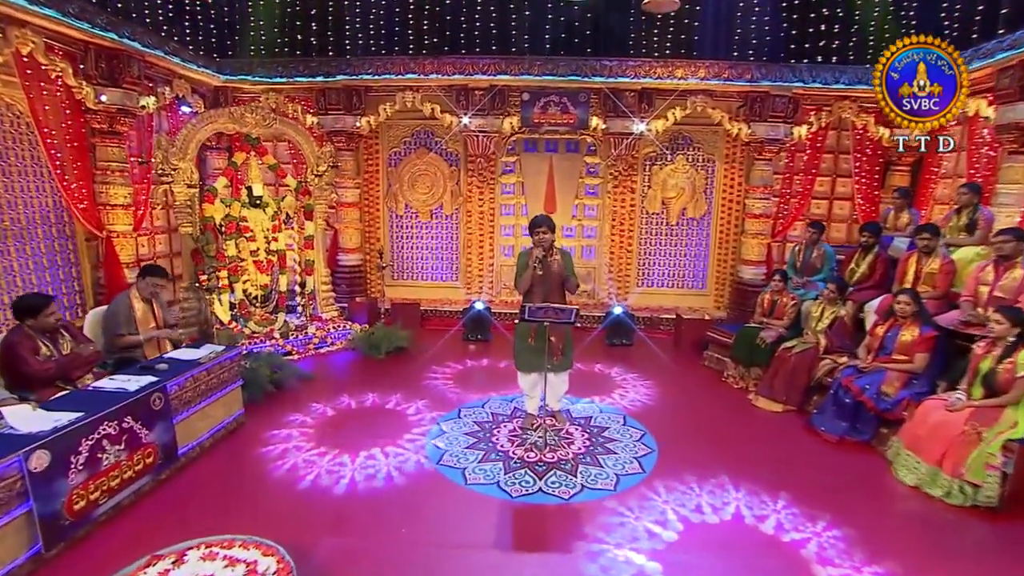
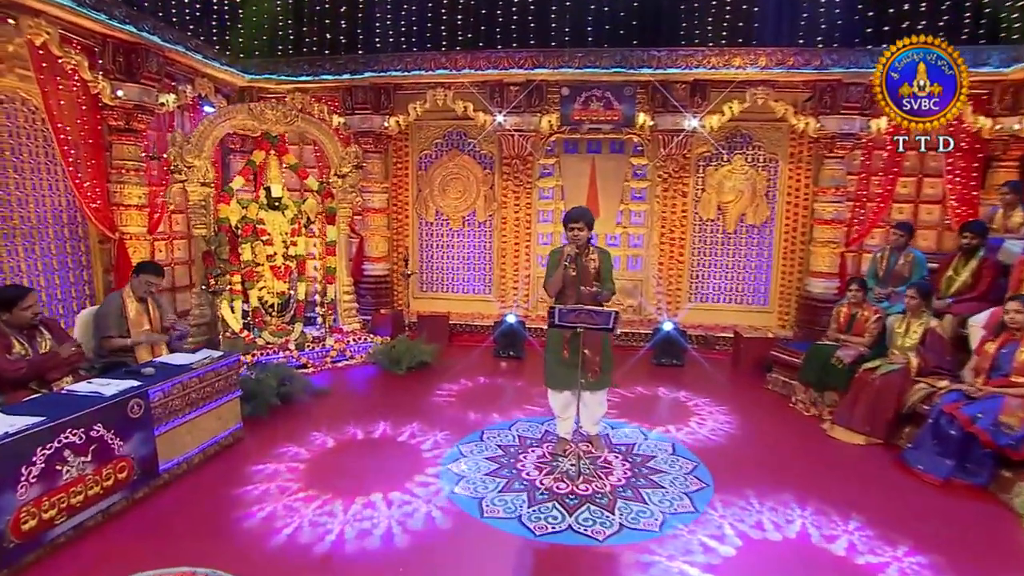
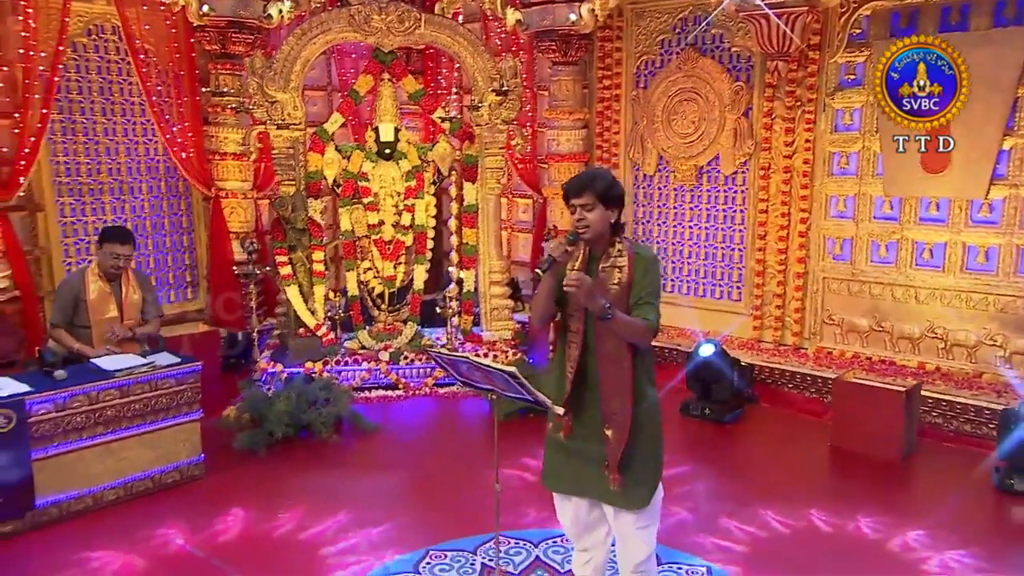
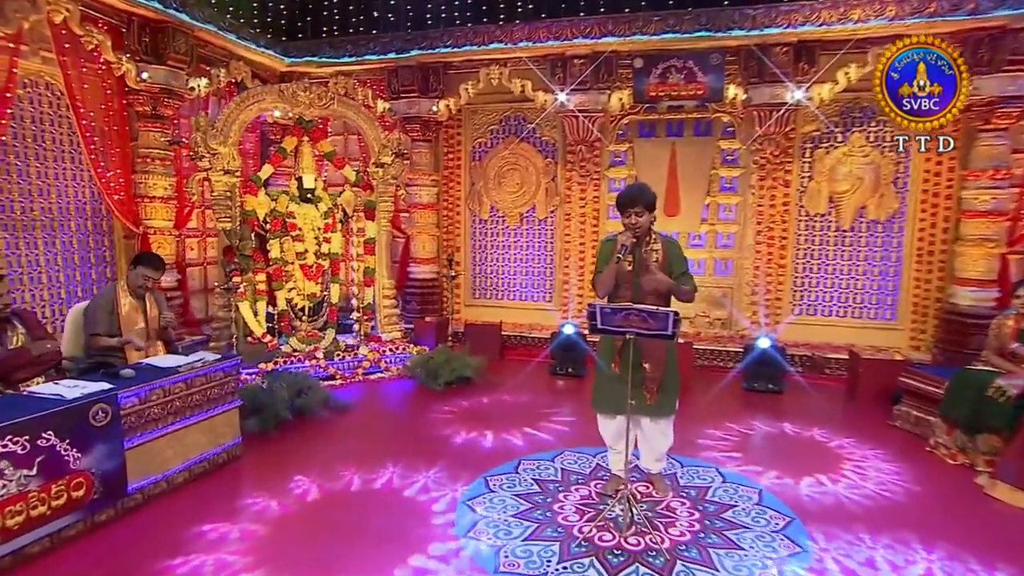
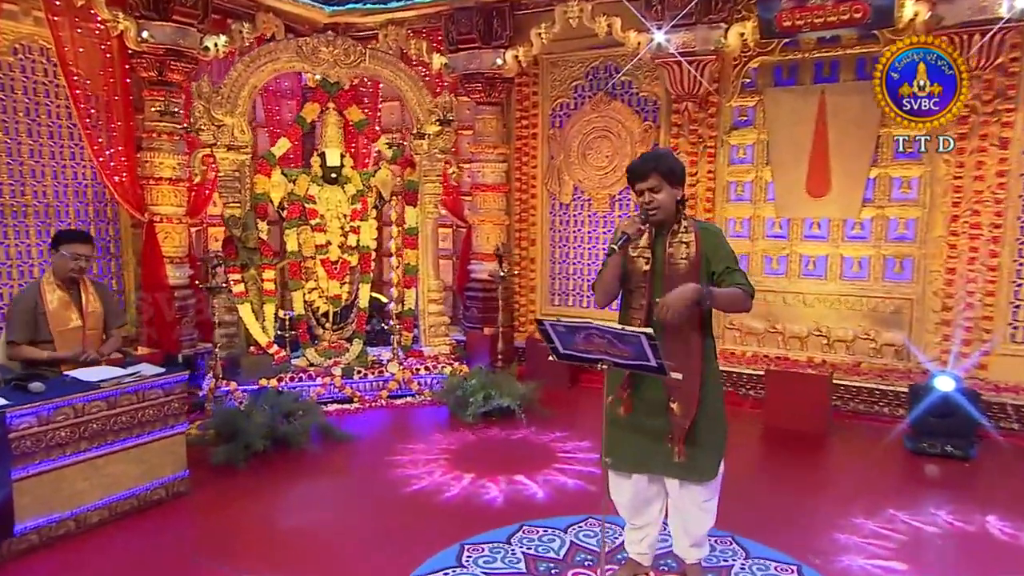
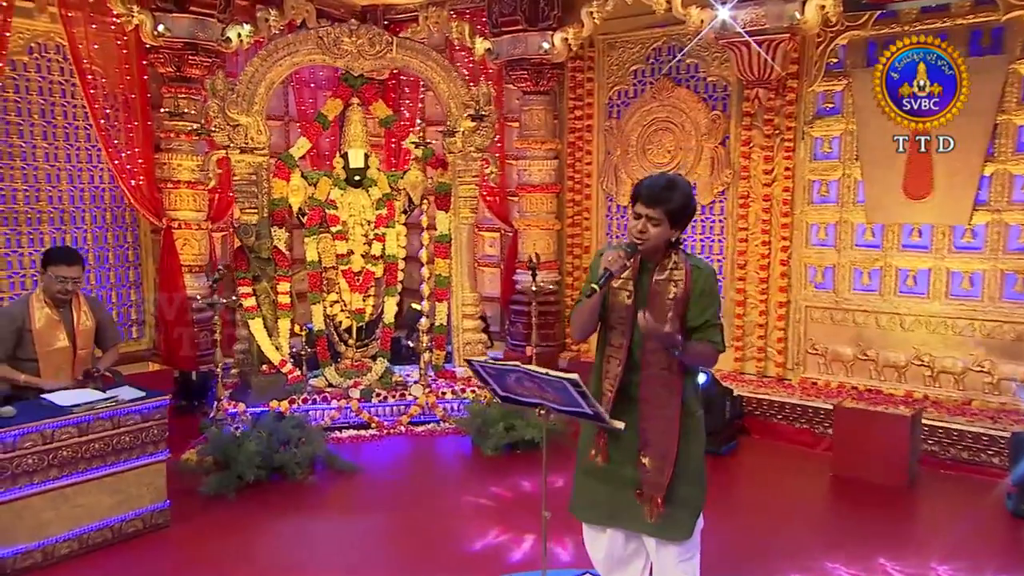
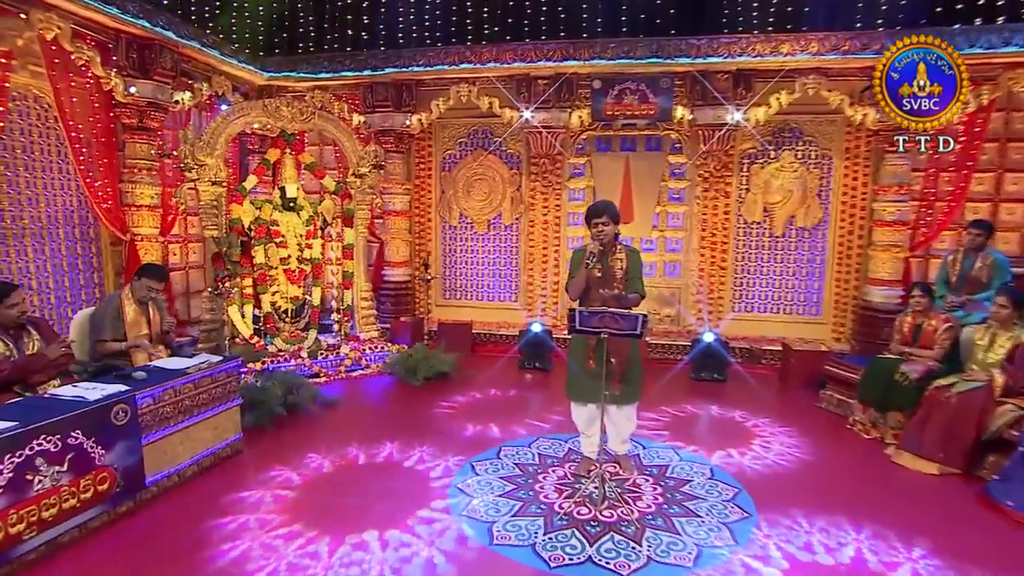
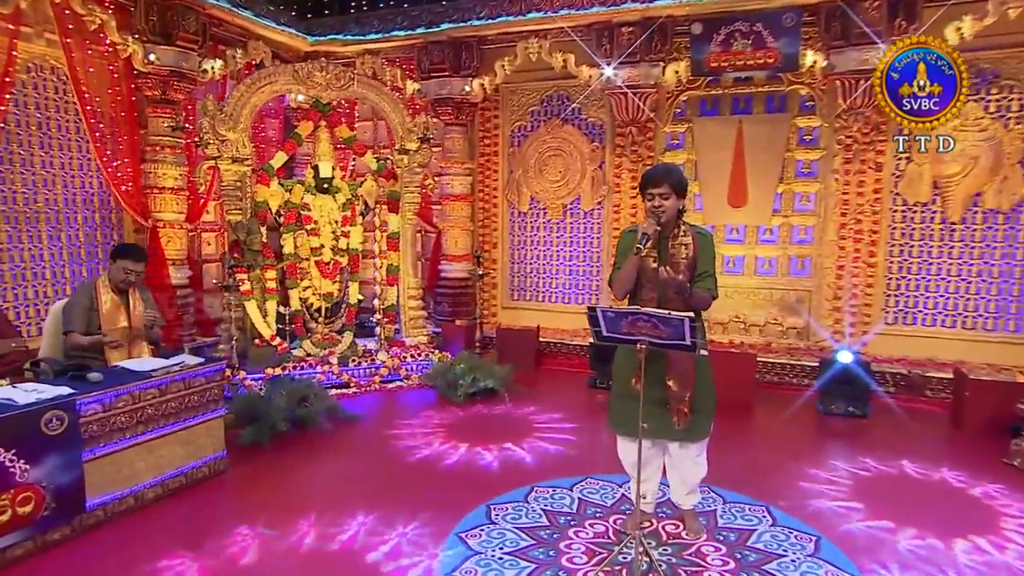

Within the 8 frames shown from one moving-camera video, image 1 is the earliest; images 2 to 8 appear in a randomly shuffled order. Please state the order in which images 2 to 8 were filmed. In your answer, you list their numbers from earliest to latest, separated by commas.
2, 7, 4, 8, 5, 6, 3
